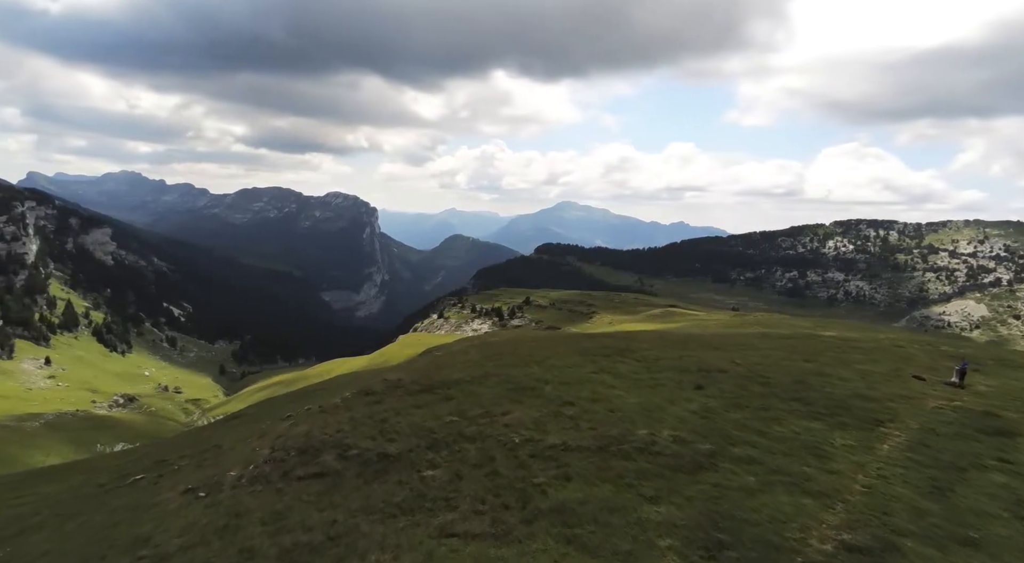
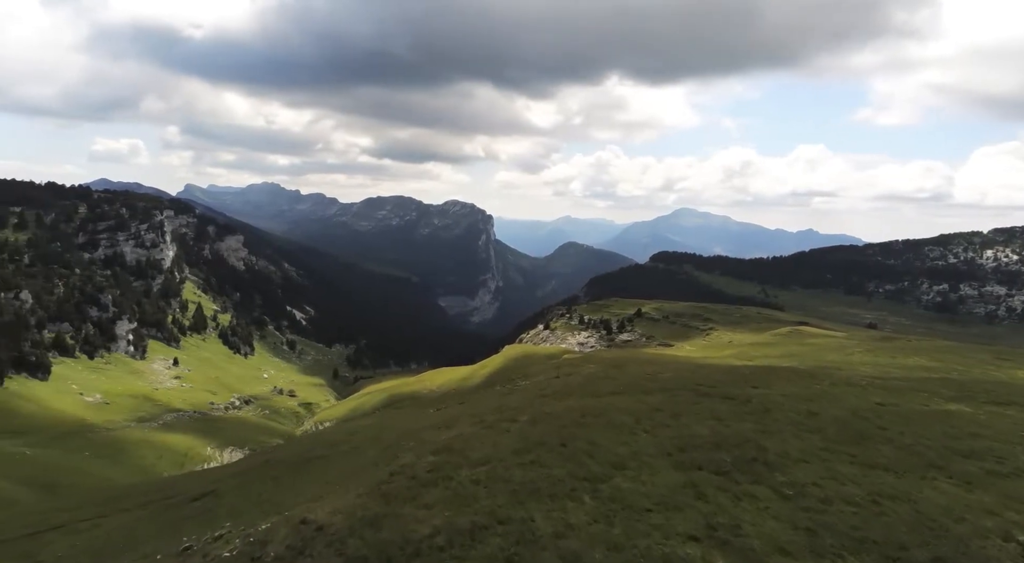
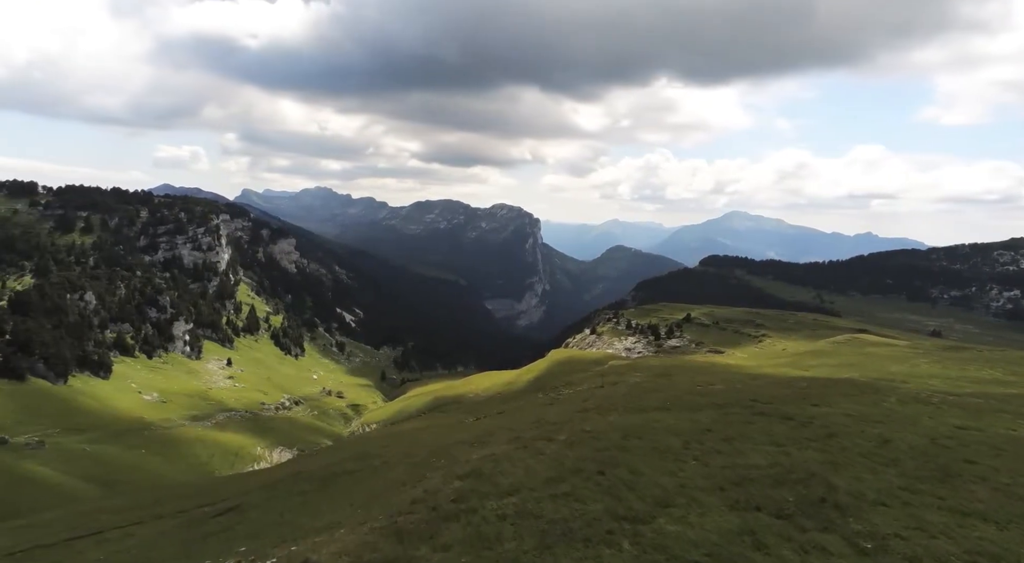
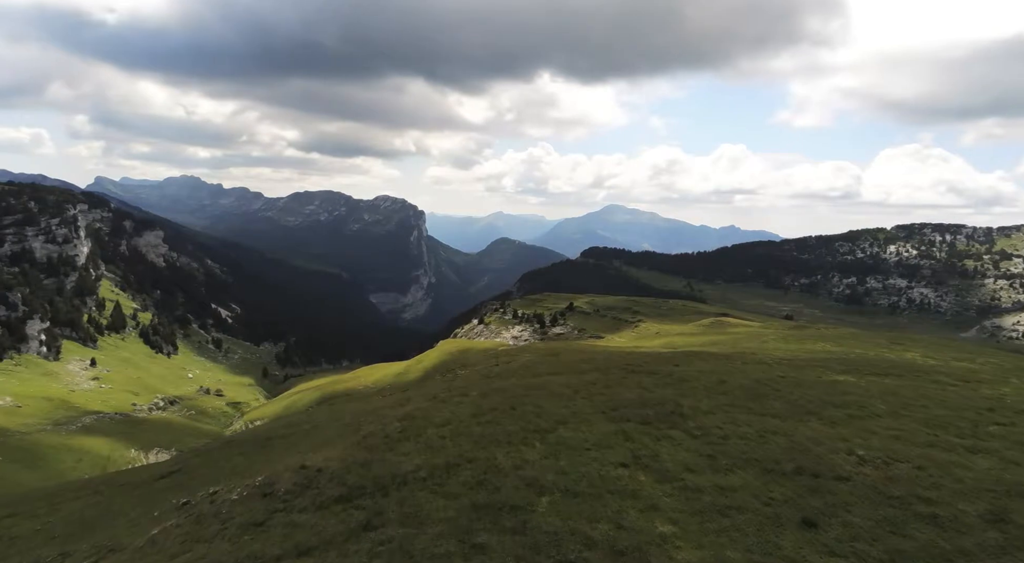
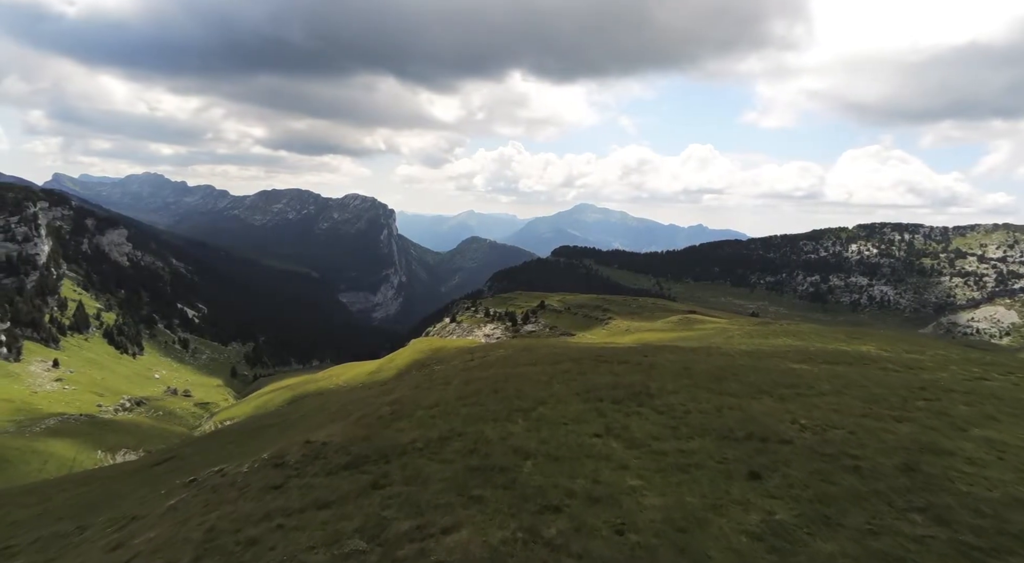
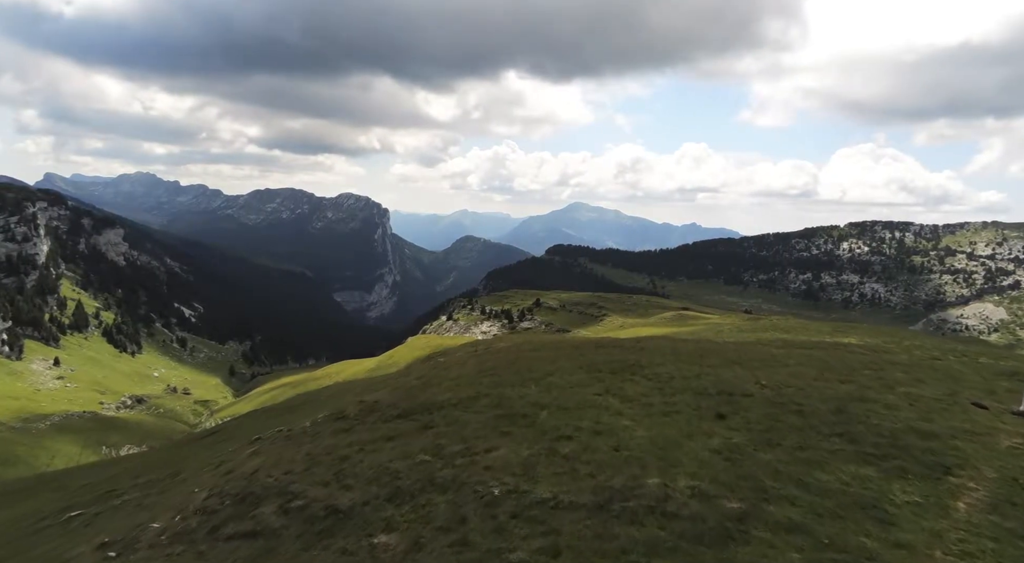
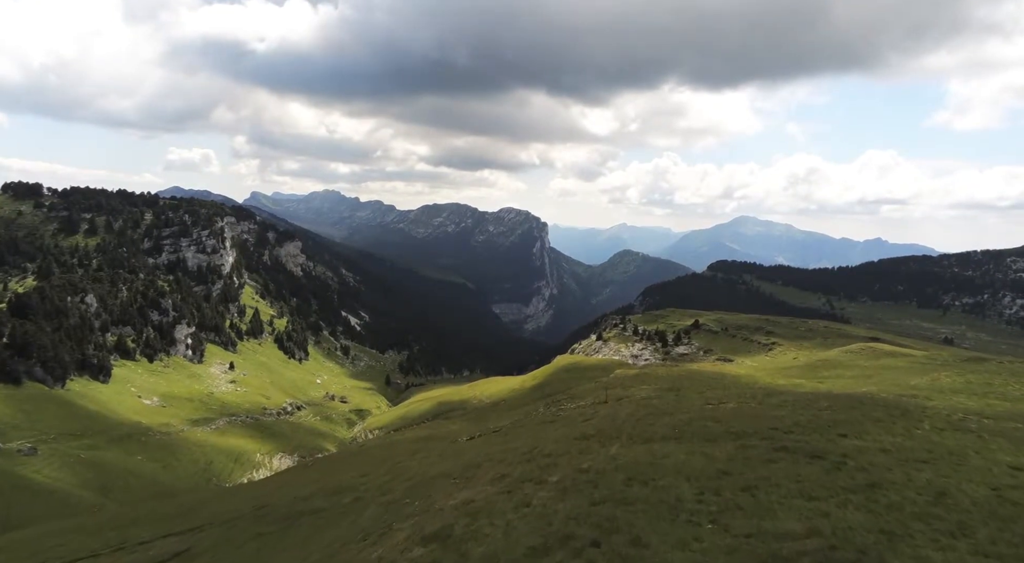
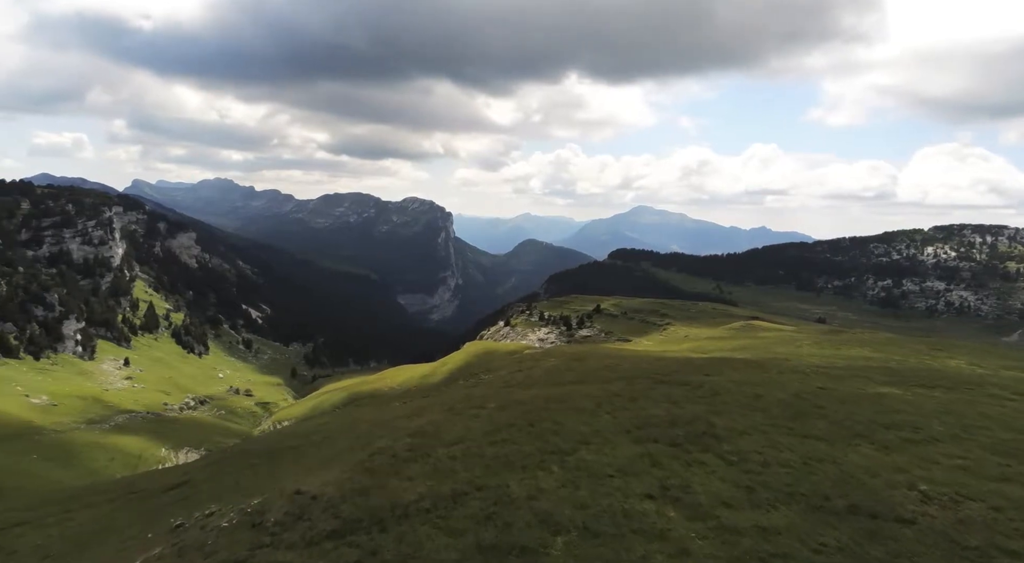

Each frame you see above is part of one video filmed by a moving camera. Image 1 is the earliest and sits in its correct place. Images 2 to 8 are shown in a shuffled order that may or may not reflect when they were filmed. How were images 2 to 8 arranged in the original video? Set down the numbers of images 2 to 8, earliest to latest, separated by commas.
6, 5, 4, 8, 2, 3, 7
